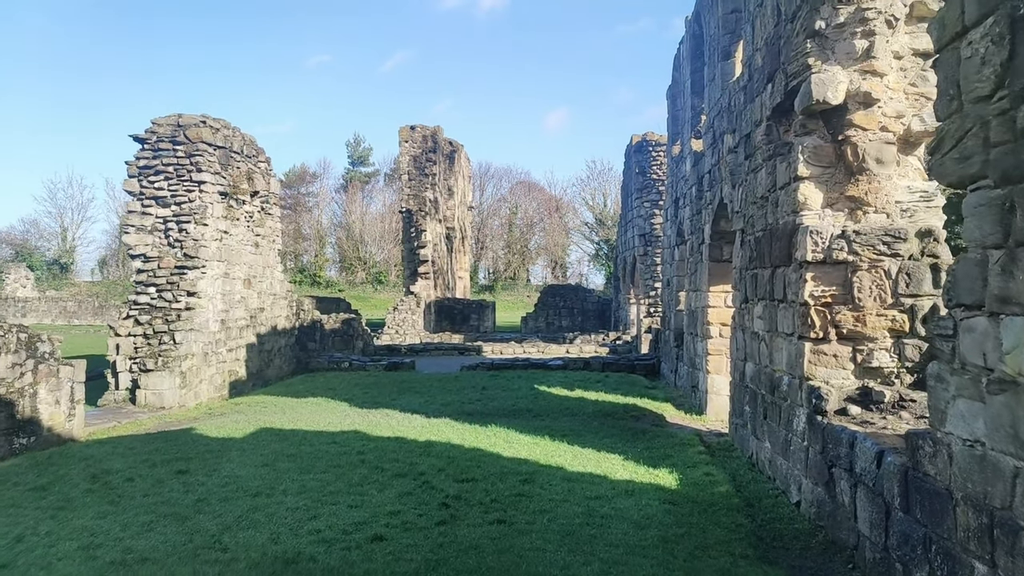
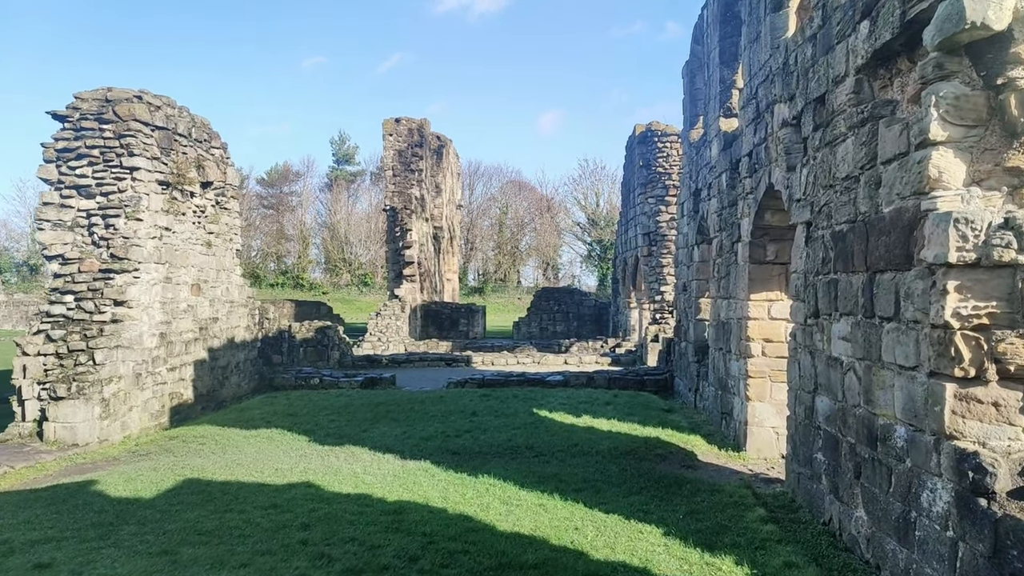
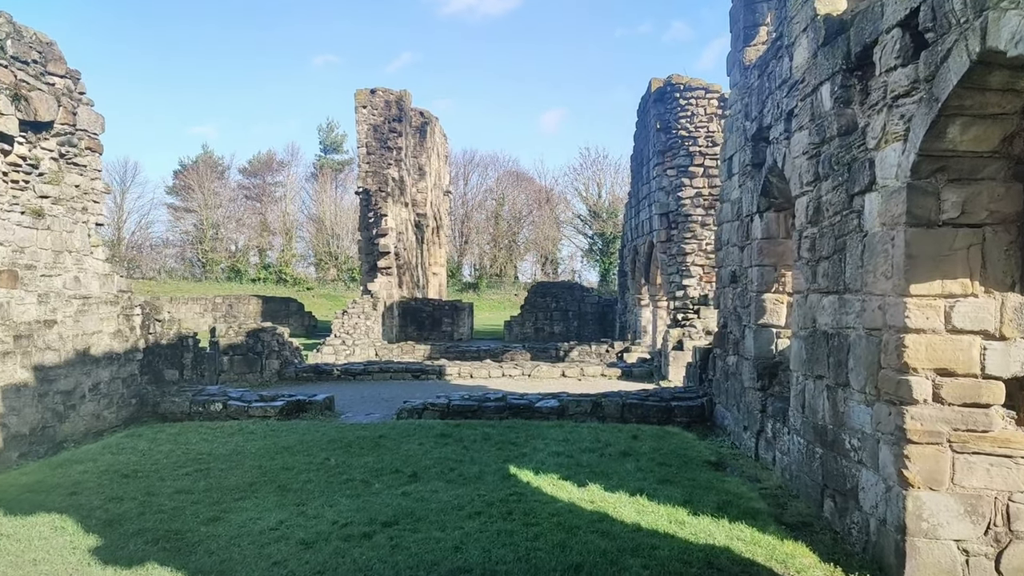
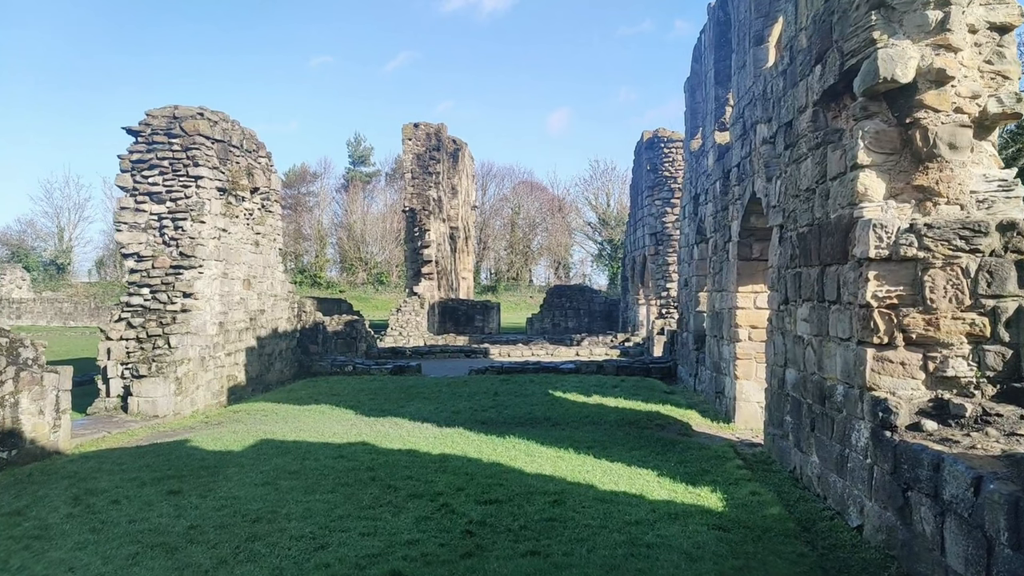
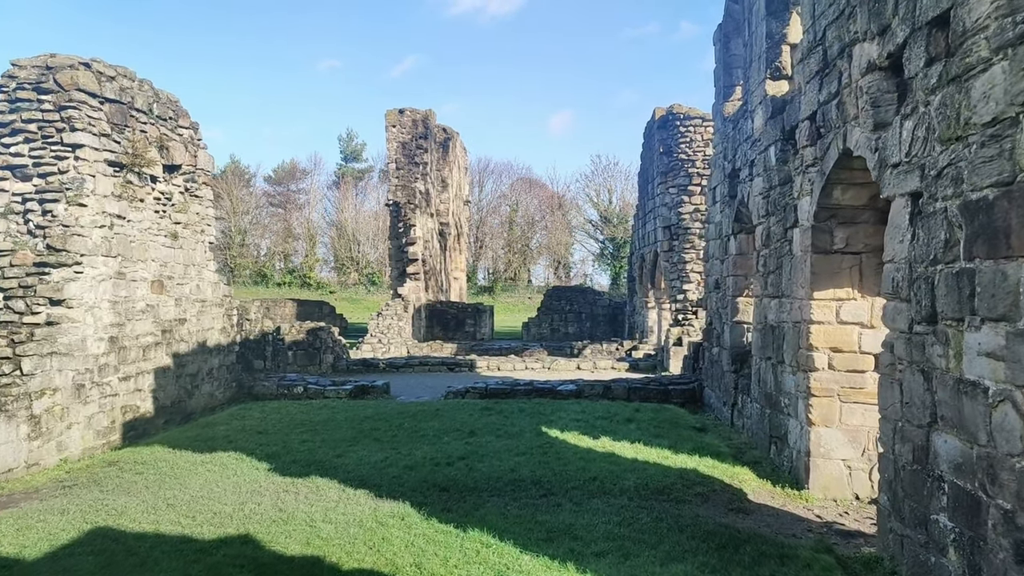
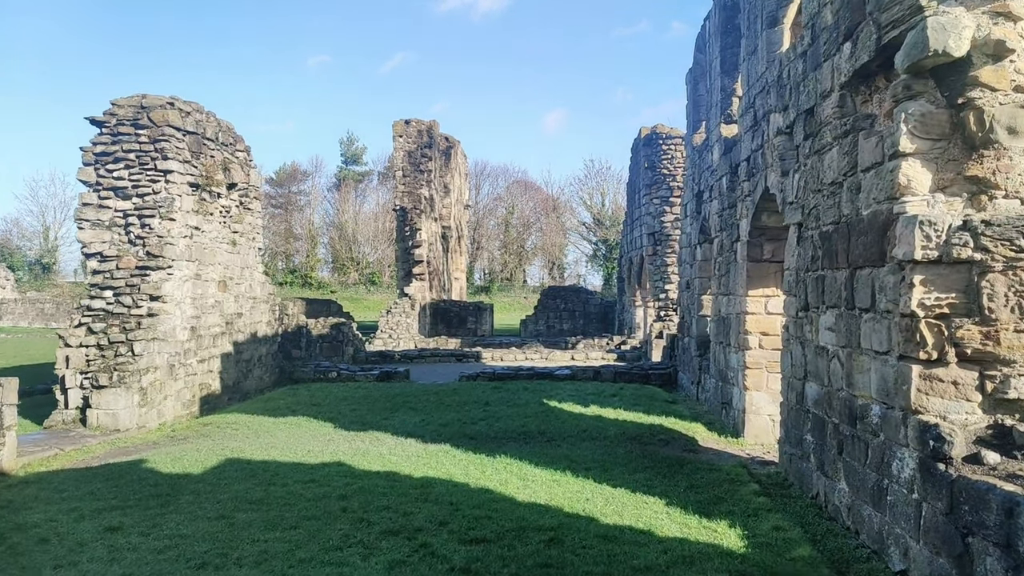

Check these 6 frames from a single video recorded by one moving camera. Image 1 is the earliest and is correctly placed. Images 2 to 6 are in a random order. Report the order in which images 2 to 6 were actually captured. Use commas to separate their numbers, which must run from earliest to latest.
4, 6, 2, 5, 3
